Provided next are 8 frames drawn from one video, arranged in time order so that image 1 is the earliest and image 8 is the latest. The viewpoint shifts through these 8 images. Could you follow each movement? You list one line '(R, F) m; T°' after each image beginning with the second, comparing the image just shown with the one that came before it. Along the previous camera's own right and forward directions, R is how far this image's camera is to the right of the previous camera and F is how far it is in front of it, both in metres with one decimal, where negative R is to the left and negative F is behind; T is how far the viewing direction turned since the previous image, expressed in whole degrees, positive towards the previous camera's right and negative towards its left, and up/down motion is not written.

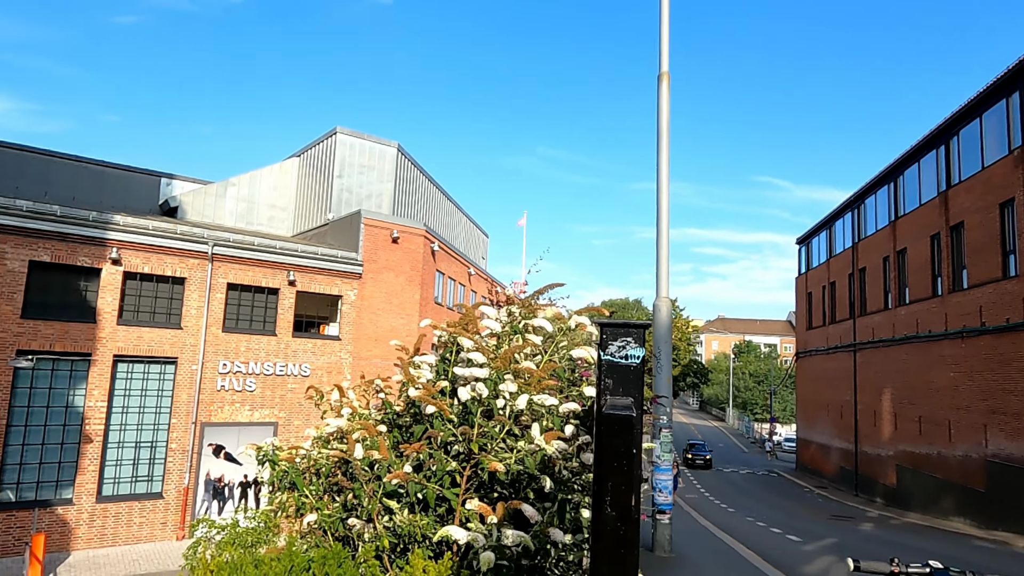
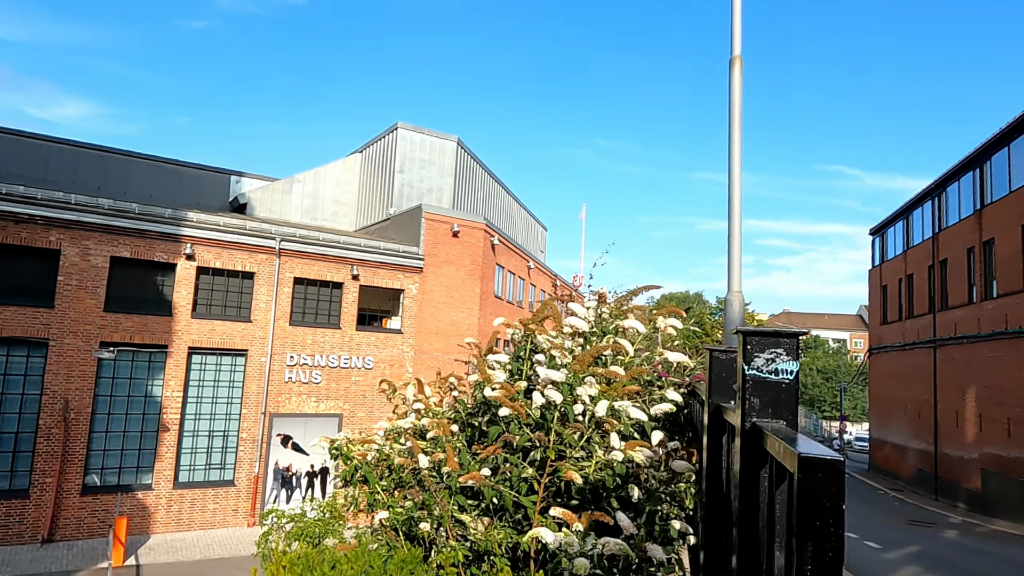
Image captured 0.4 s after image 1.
(-0.1, +0.2) m; -5°
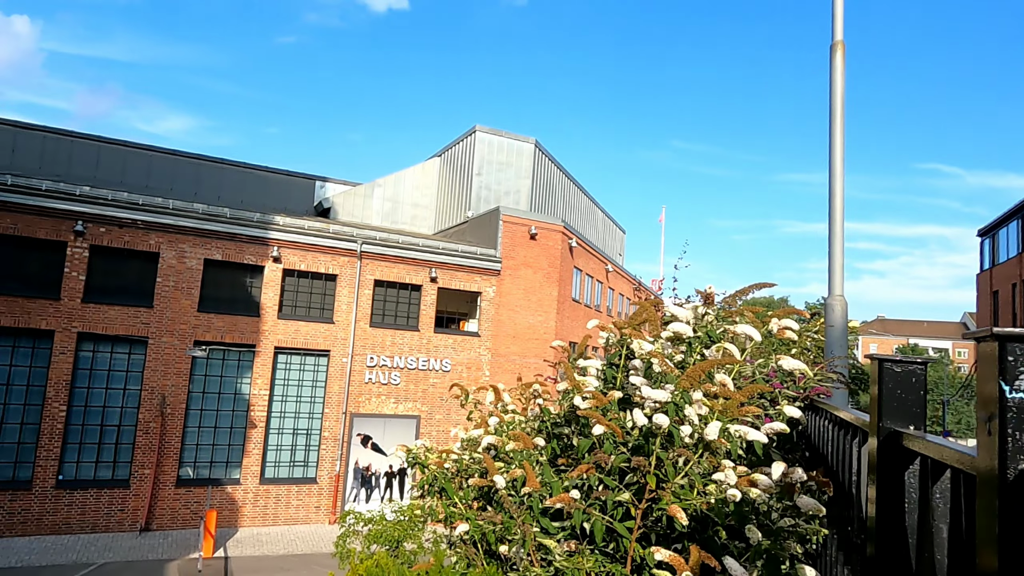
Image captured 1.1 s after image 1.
(-0.1, +0.3) m; -7°
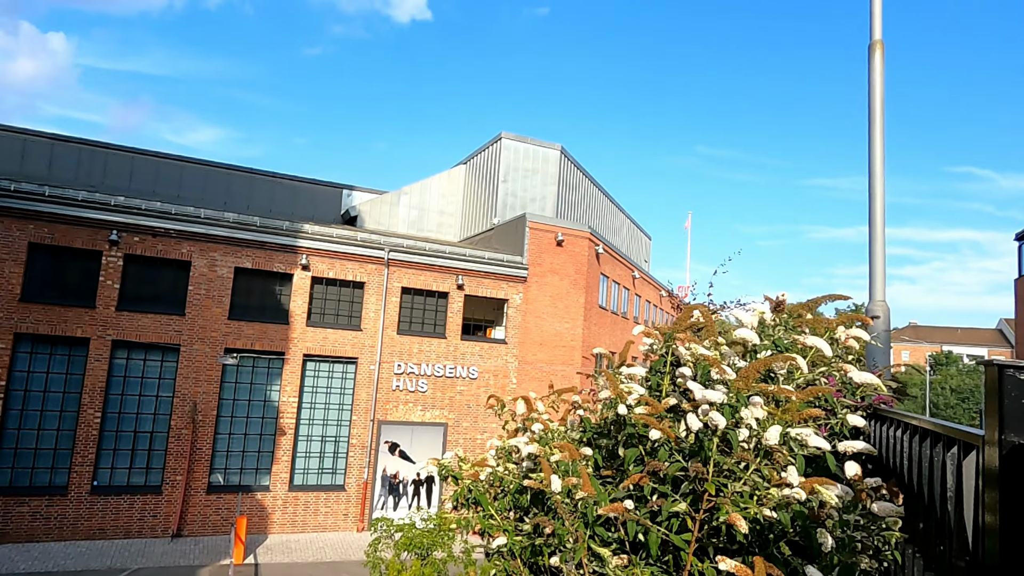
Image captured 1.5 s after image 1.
(-0.1, +0.1) m; -2°
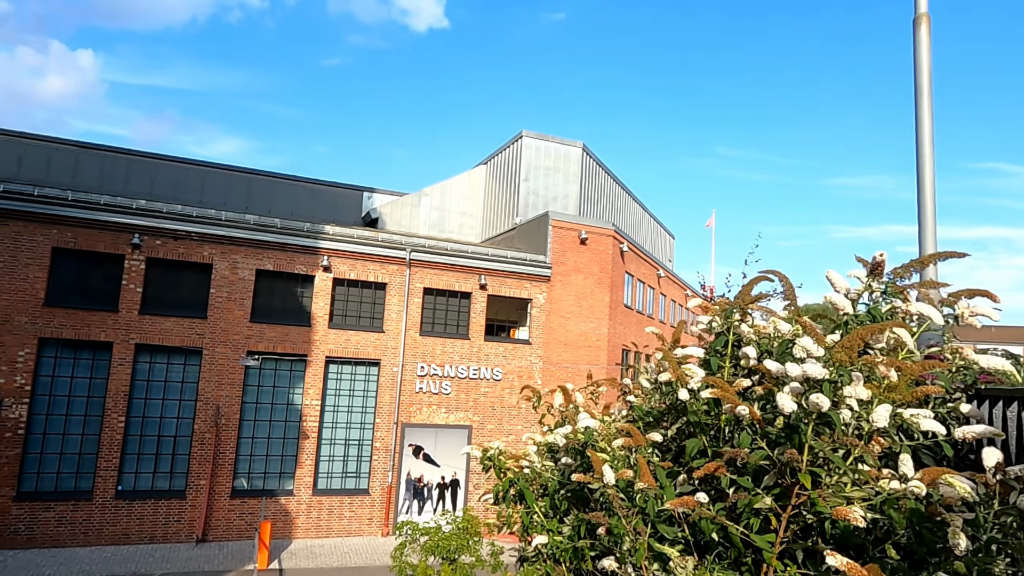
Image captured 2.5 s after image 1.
(-0.1, +0.4) m; -2°
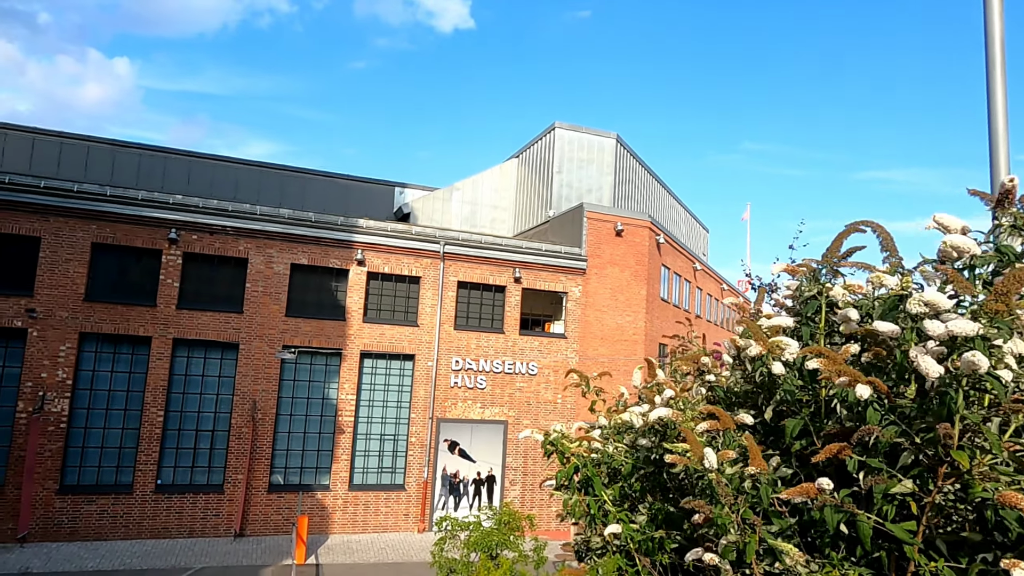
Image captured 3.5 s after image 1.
(-0.2, +0.3) m; -2°
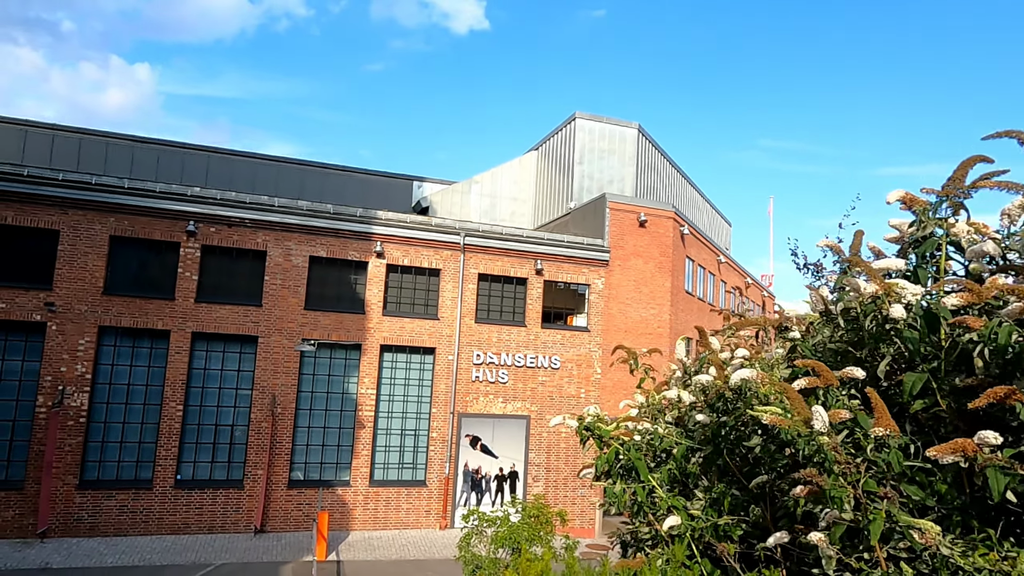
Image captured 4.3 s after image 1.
(-0.2, +0.4) m; -1°
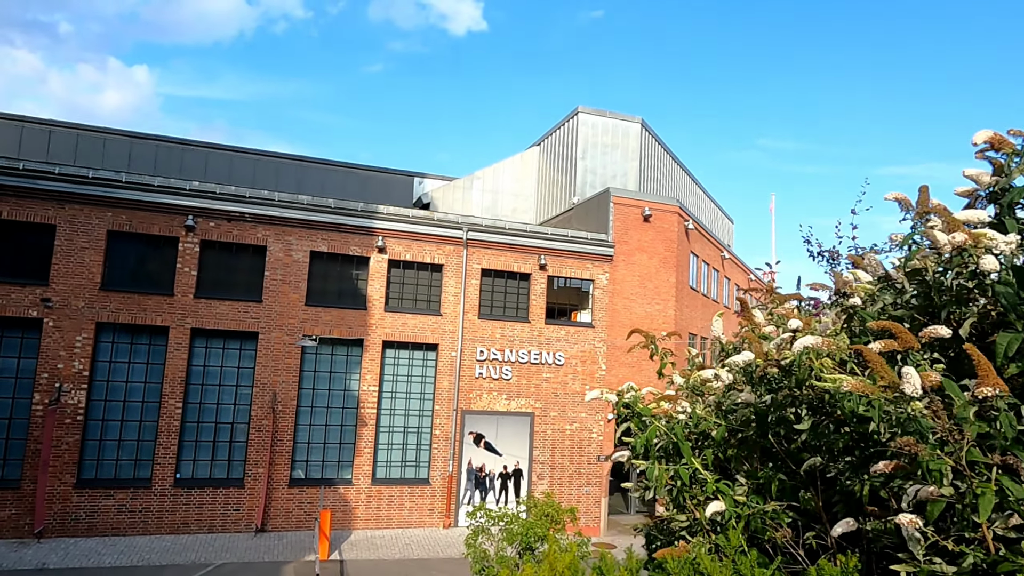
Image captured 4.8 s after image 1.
(-0.1, +0.2) m; 0°
